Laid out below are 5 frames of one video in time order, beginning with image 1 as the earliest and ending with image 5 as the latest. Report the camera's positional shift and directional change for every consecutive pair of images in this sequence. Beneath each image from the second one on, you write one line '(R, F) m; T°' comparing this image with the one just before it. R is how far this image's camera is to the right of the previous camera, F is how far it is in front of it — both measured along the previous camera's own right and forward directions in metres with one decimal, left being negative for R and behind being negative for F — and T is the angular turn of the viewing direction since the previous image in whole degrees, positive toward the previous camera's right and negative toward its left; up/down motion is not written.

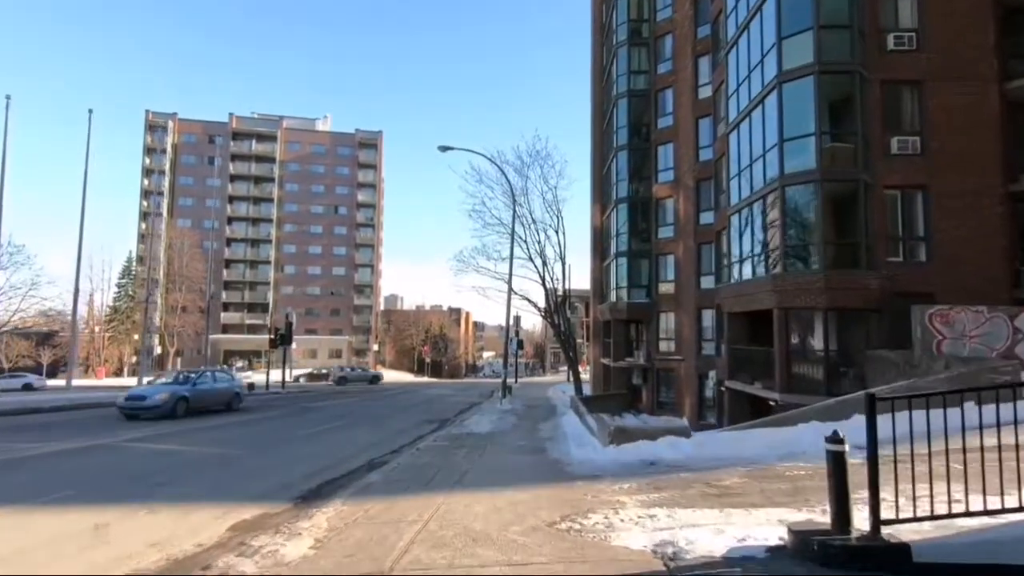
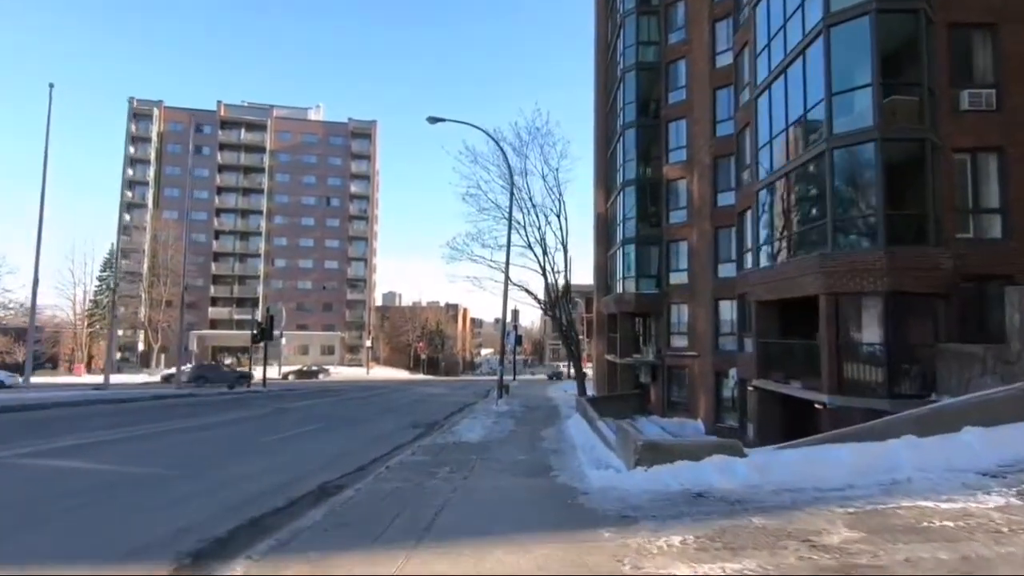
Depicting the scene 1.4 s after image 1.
(0.0, +2.9) m; 0°
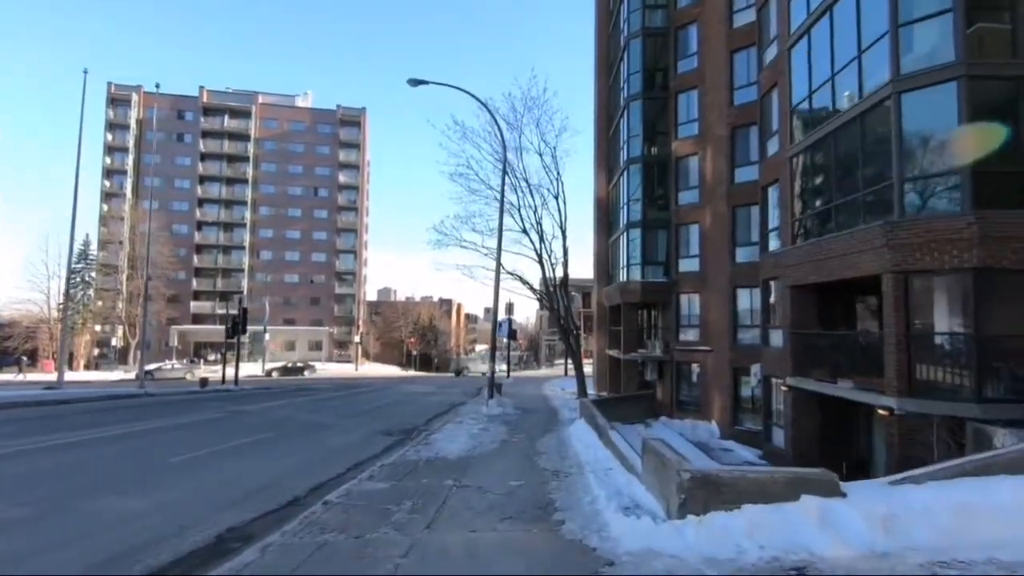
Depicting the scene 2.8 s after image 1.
(+0.1, +3.0) m; 0°
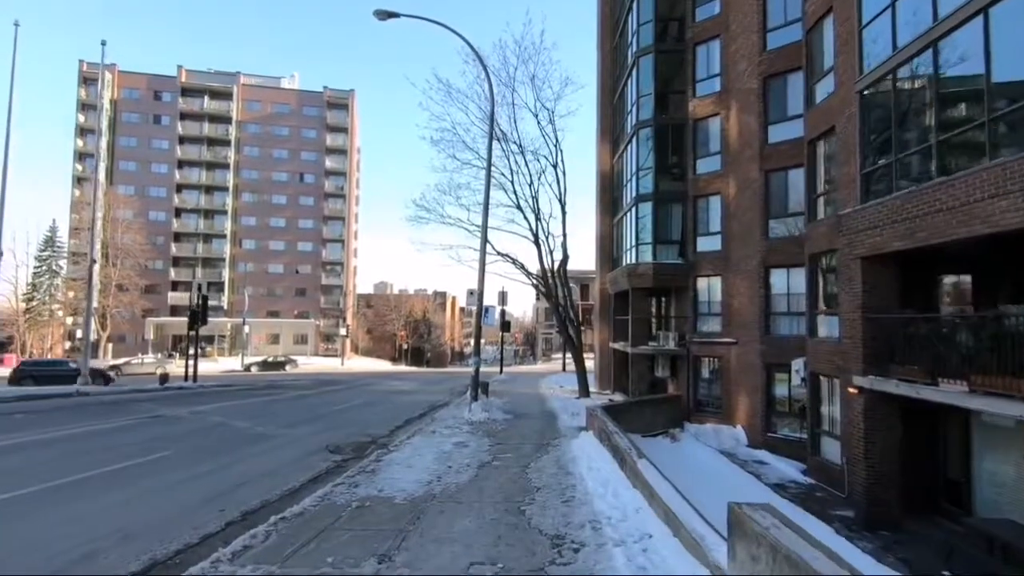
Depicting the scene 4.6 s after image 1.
(+0.3, +4.0) m; 0°
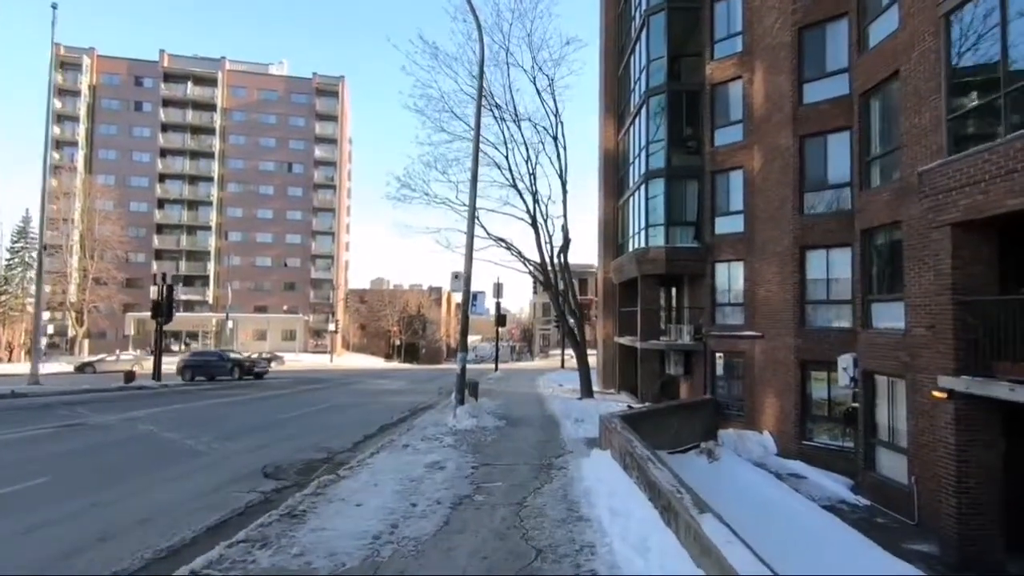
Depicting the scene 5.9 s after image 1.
(+0.1, +2.9) m; 0°
